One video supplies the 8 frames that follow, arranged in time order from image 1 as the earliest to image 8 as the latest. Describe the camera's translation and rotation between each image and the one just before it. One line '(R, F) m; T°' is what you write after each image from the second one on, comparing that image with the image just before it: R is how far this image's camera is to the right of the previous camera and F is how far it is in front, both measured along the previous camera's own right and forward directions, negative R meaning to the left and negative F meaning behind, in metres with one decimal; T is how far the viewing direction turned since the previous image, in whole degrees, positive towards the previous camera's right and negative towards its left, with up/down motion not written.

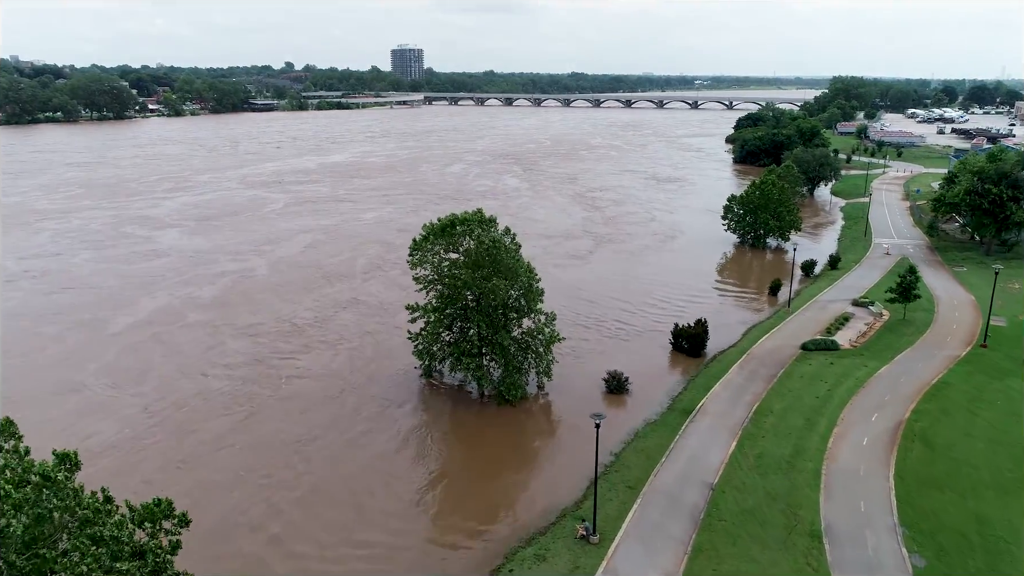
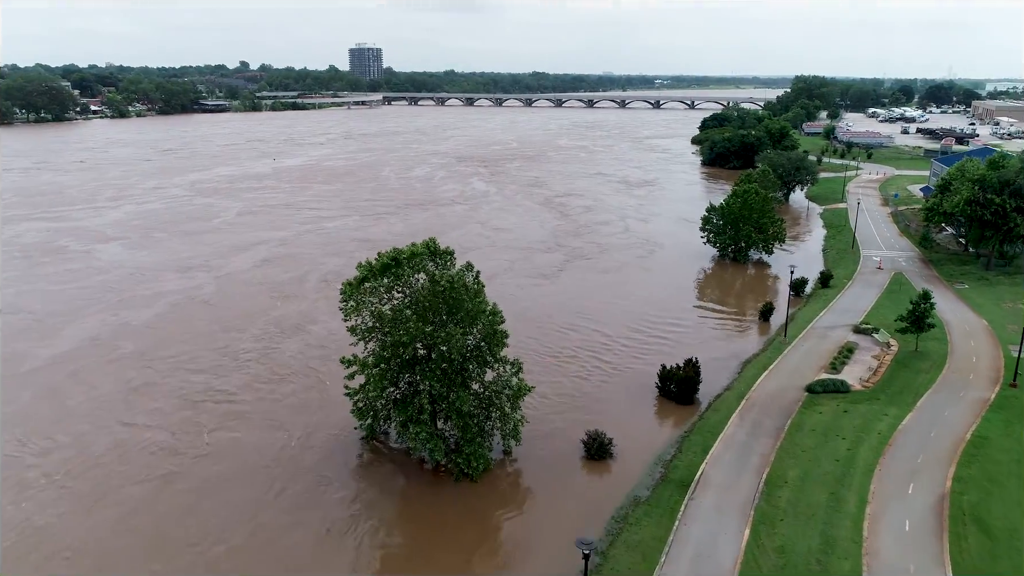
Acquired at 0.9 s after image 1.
(+0.1, +3.3) m; +3°
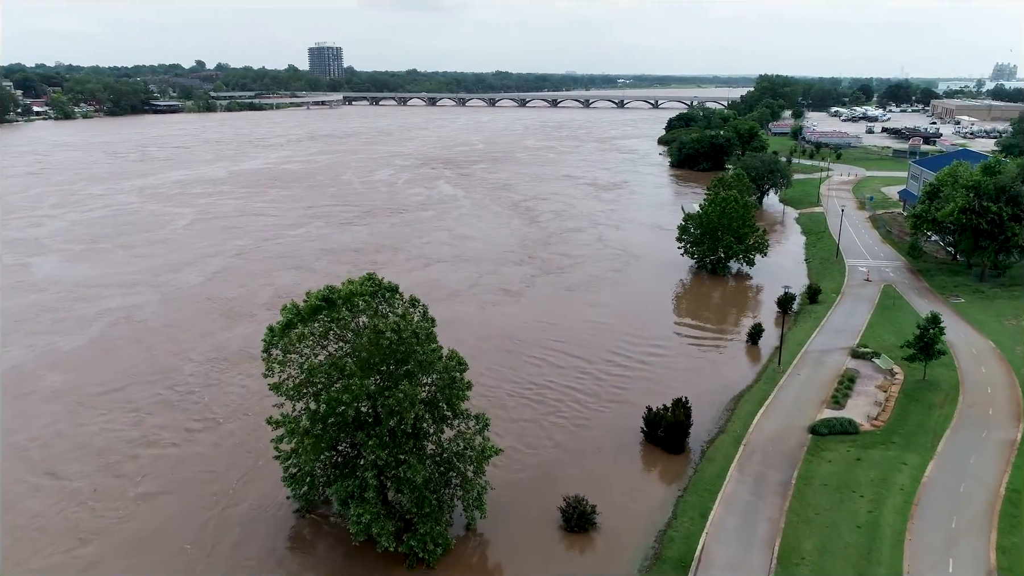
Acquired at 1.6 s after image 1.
(+0.1, +2.6) m; +3°
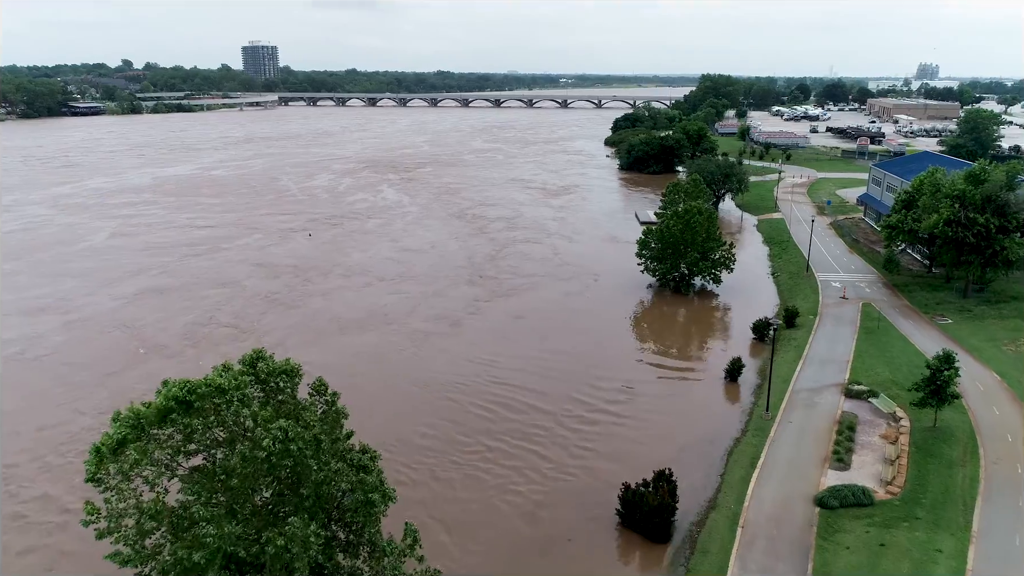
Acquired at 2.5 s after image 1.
(+0.1, +3.3) m; +4°
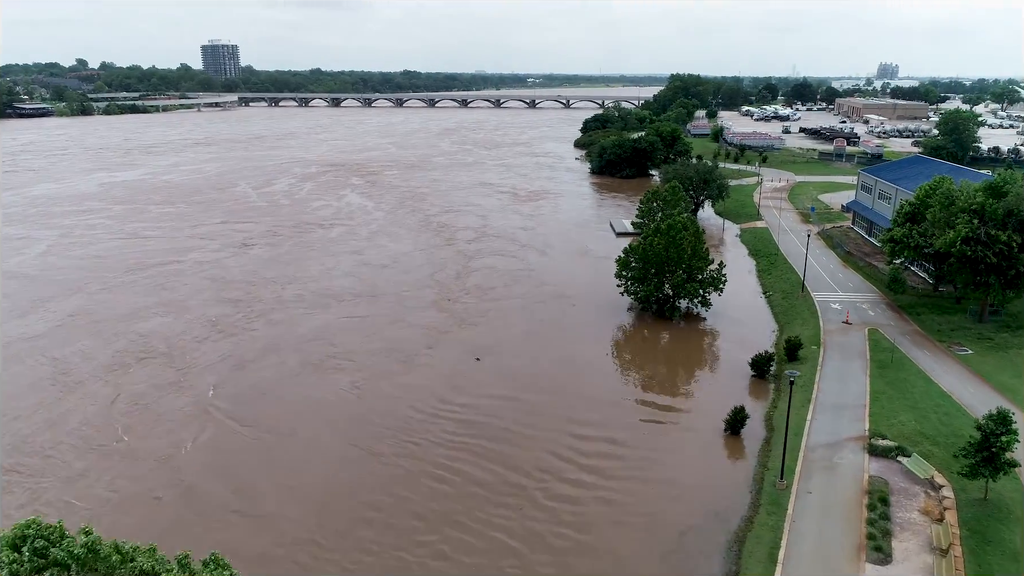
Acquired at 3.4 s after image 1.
(+0.2, +3.2) m; +2°
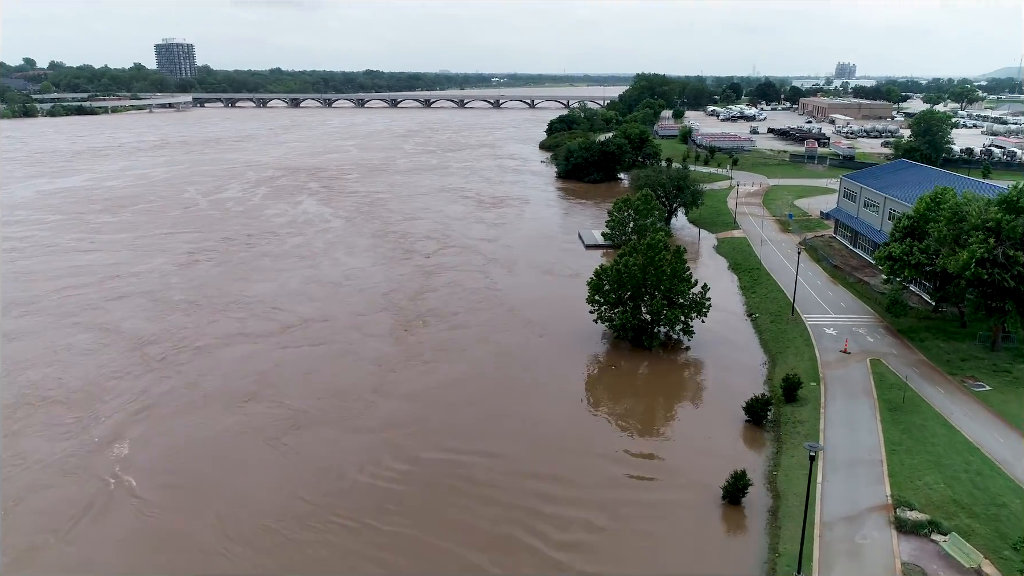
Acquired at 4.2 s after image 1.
(+0.3, +2.9) m; +3°
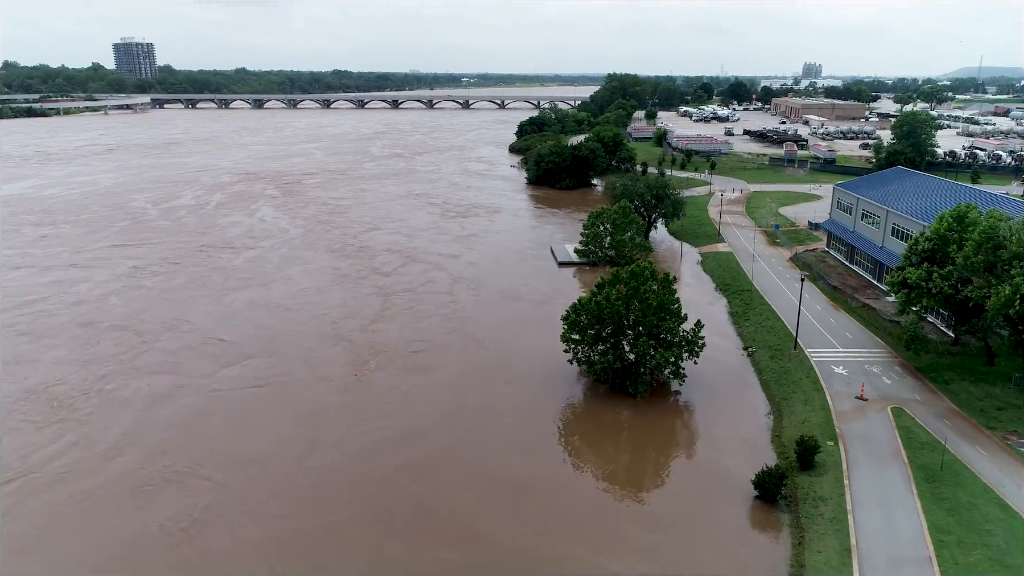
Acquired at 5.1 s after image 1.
(+0.3, +3.3) m; +2°
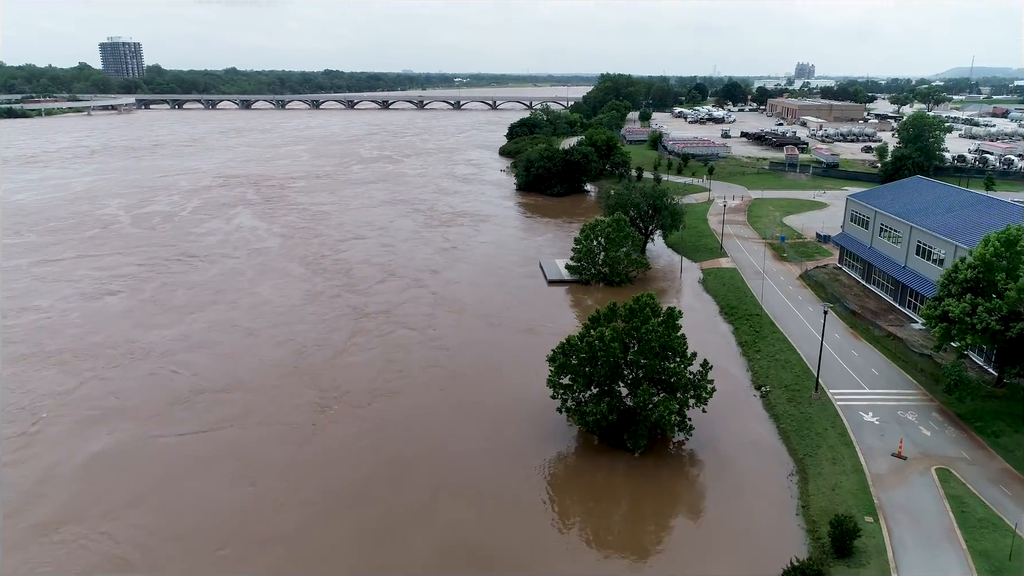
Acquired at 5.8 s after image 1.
(+0.4, +2.8) m; +1°
